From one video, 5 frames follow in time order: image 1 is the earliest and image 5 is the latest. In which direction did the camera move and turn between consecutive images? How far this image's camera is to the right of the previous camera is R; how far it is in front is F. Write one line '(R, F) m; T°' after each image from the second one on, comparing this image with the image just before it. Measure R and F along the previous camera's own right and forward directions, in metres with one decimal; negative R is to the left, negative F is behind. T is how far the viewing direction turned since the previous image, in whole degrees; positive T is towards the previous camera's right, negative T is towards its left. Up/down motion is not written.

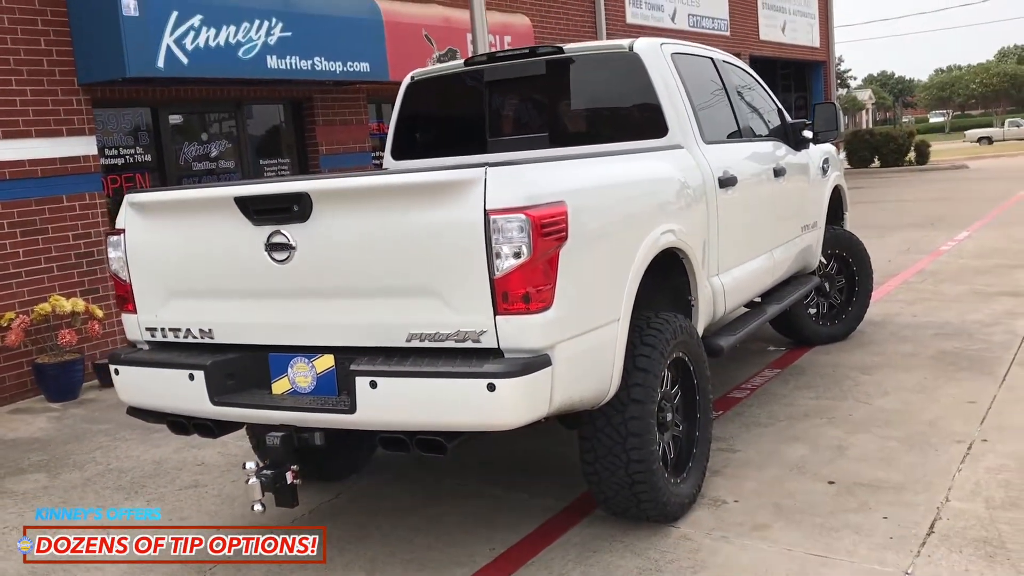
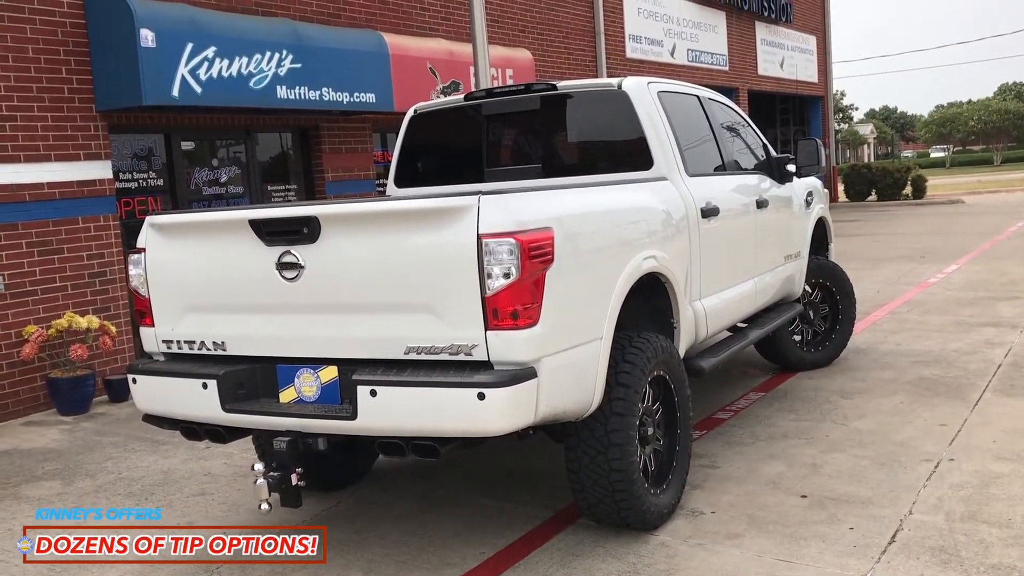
(0.0, -0.3) m; 0°
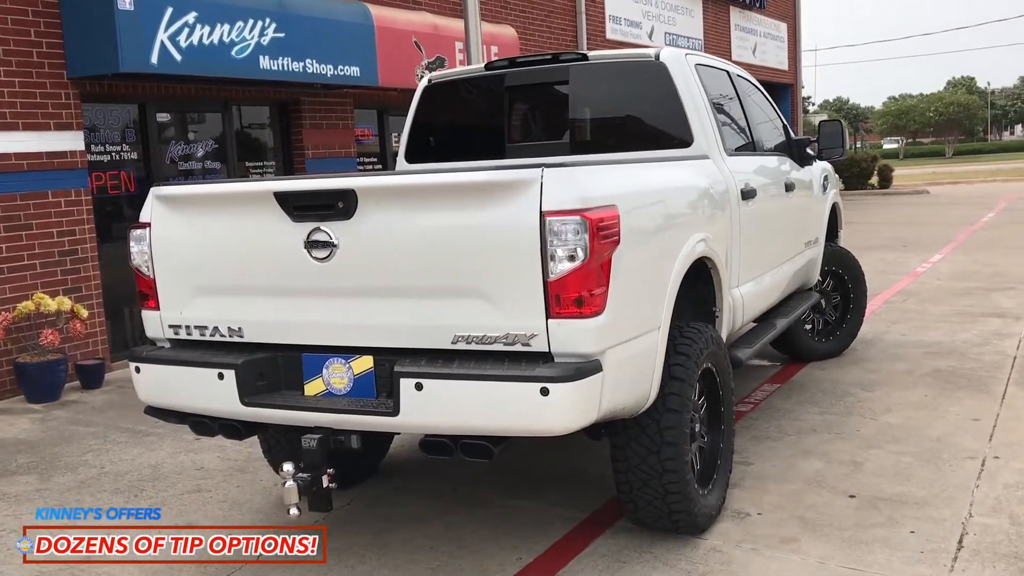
(-0.3, +0.3) m; +3°
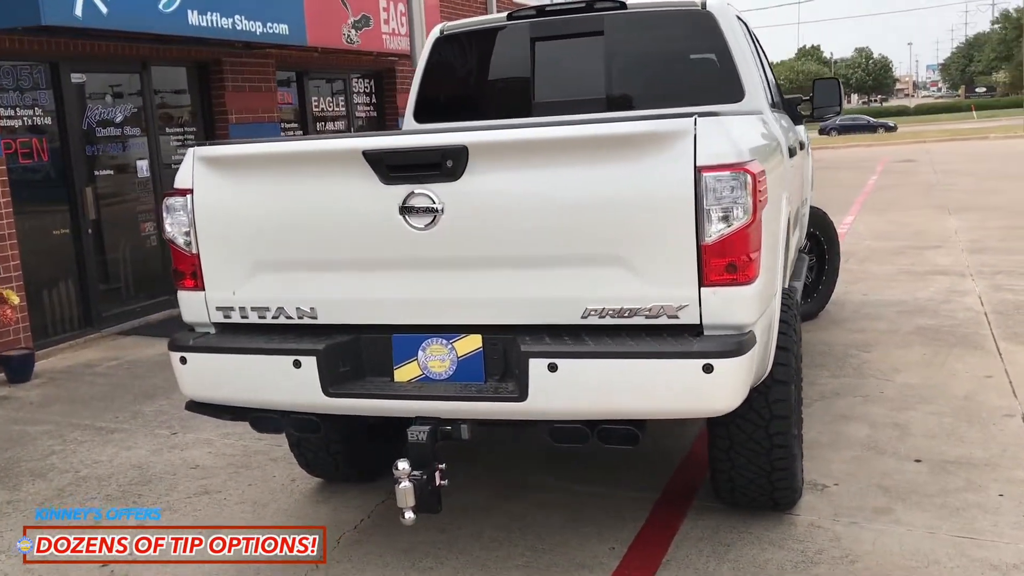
(-0.8, +0.4) m; +8°
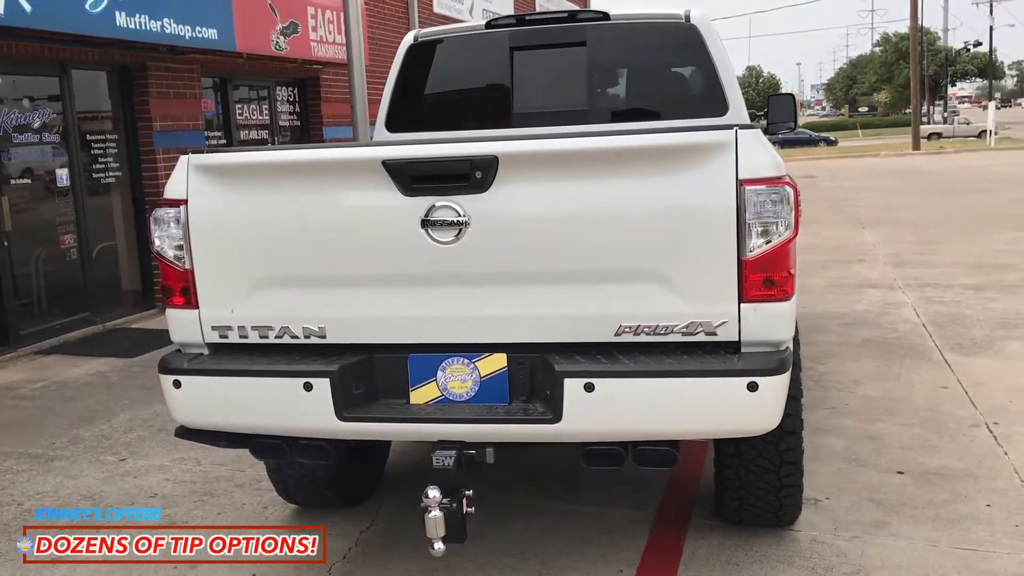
(-0.4, +0.1) m; +6°
